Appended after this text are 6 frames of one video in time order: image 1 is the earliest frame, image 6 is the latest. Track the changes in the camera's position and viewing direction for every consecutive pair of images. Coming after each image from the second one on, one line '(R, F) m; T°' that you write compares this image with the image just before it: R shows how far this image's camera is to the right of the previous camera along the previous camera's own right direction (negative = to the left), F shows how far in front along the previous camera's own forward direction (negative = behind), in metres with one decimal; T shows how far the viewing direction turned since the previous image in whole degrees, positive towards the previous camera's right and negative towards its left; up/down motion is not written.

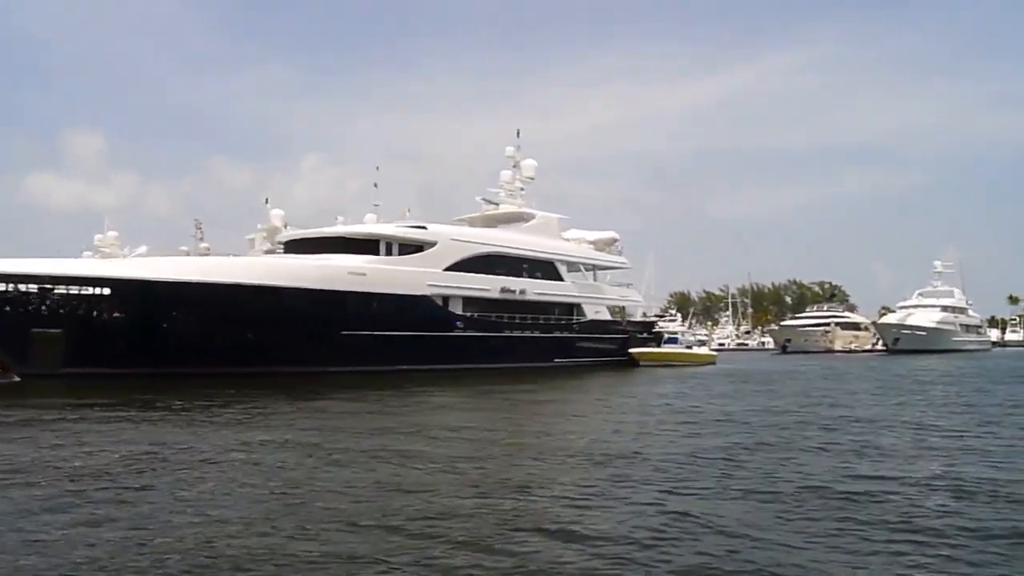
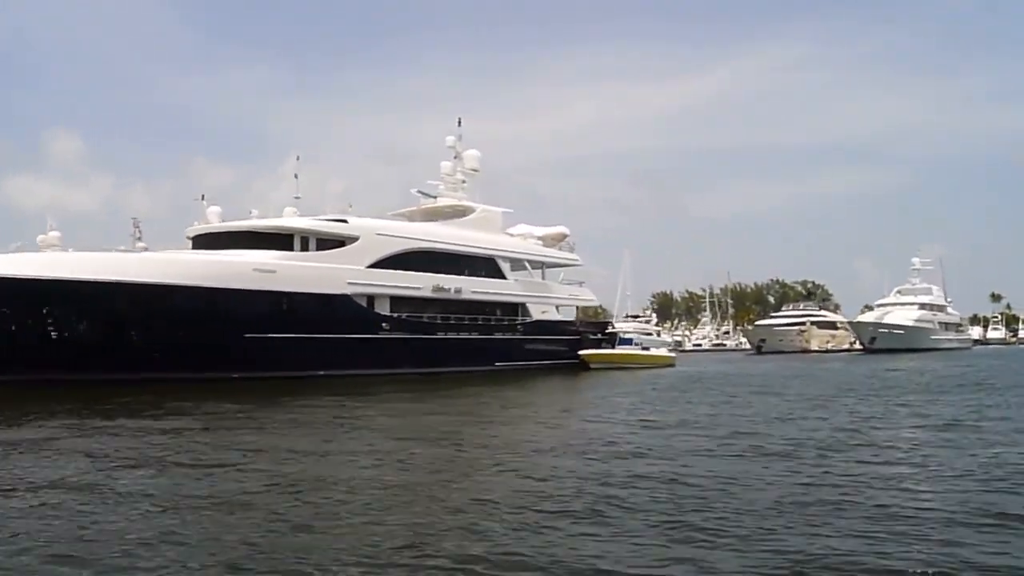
(+1.7, +2.0) m; +1°
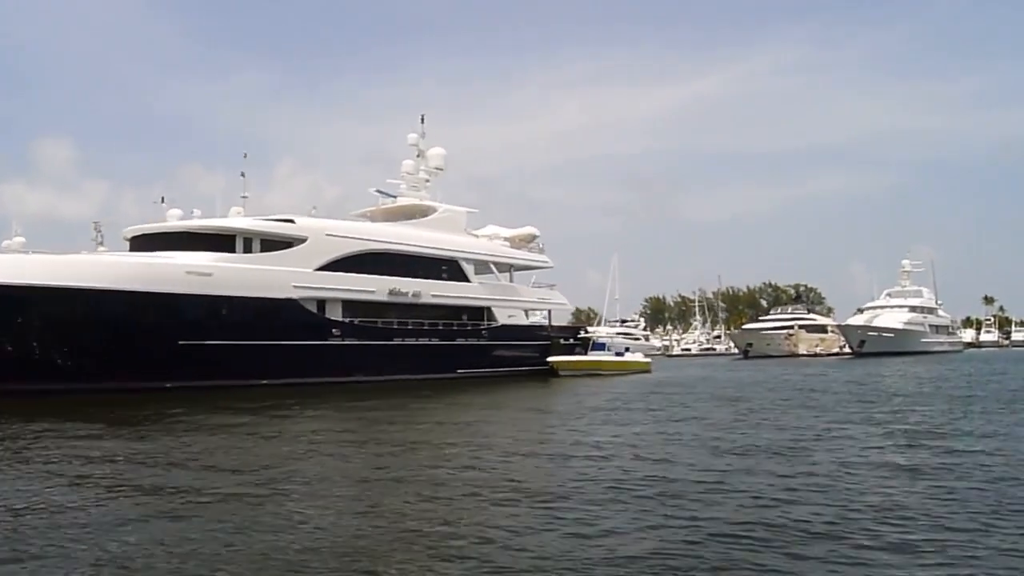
(+1.1, +1.3) m; 0°
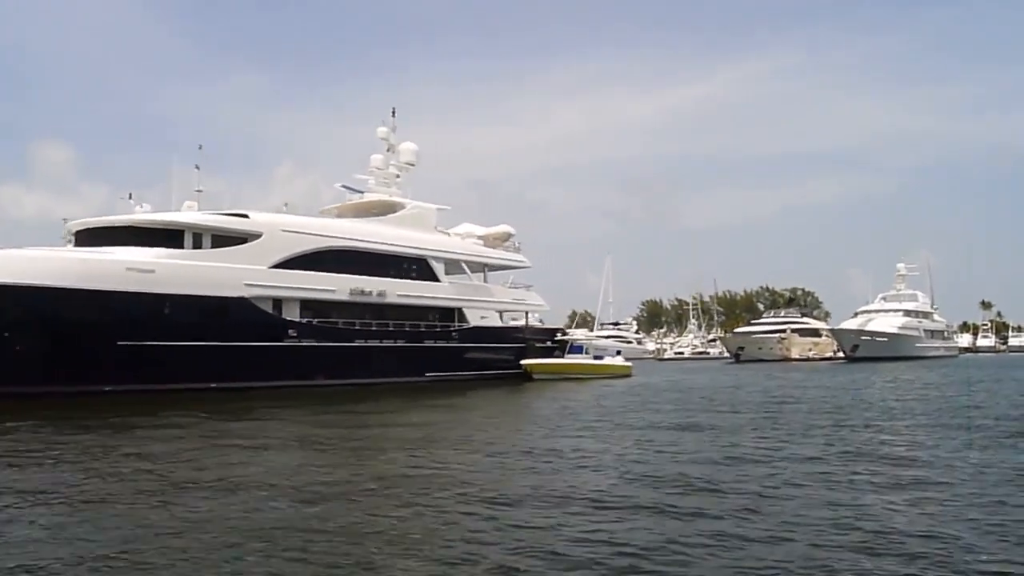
(+0.9, +1.2) m; 0°
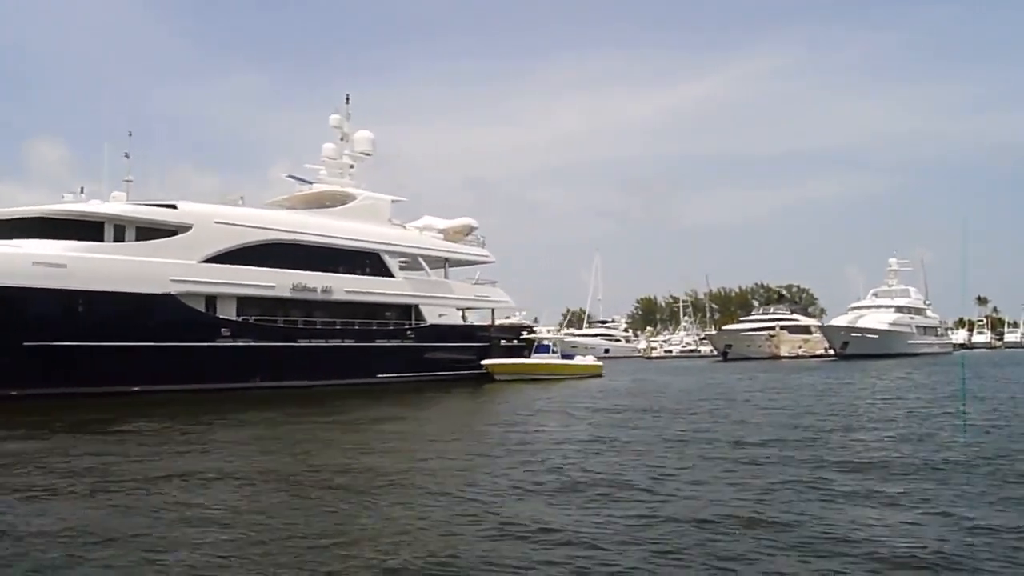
(+1.2, +1.5) m; 0°
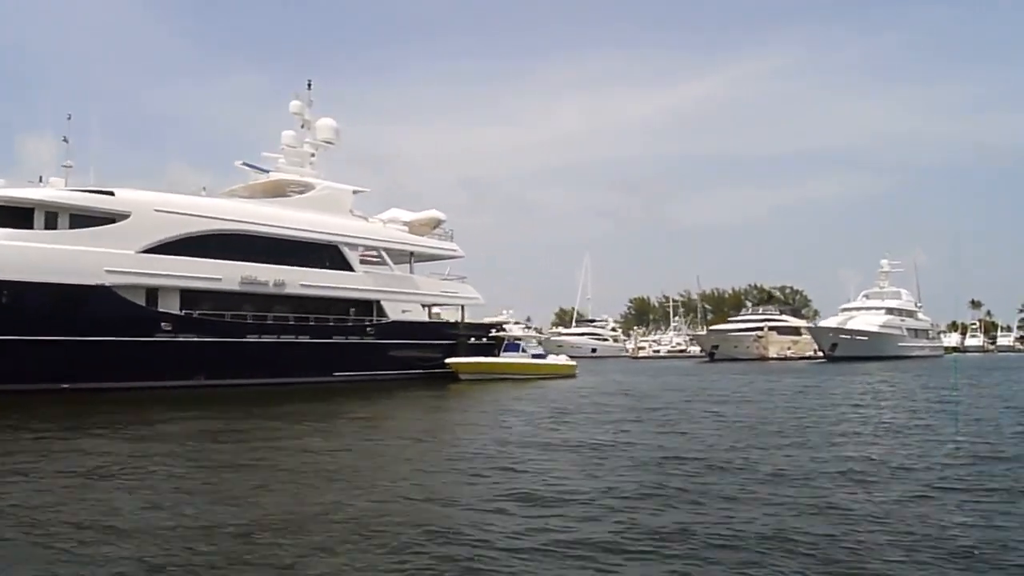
(+0.9, +1.2) m; 0°
